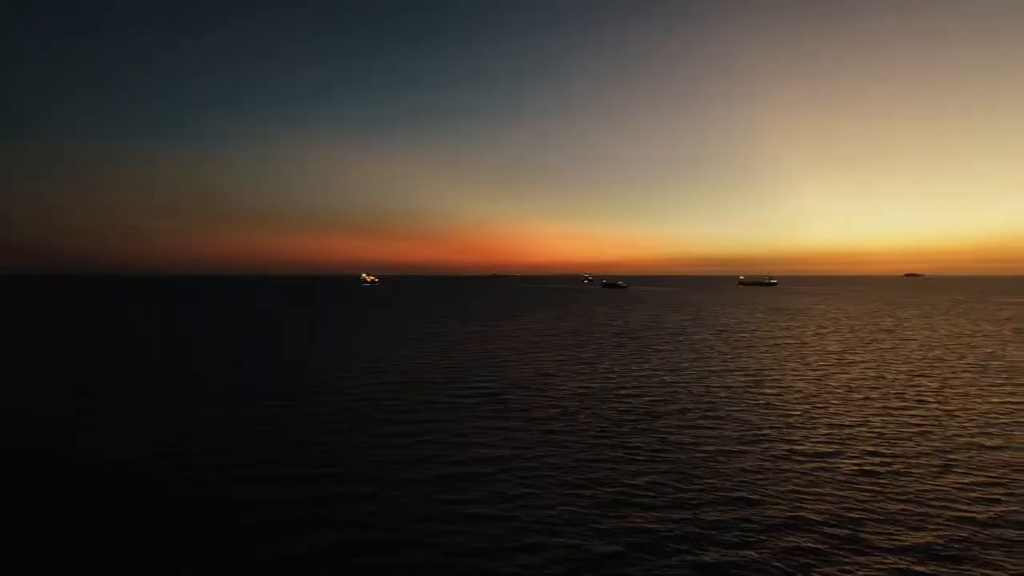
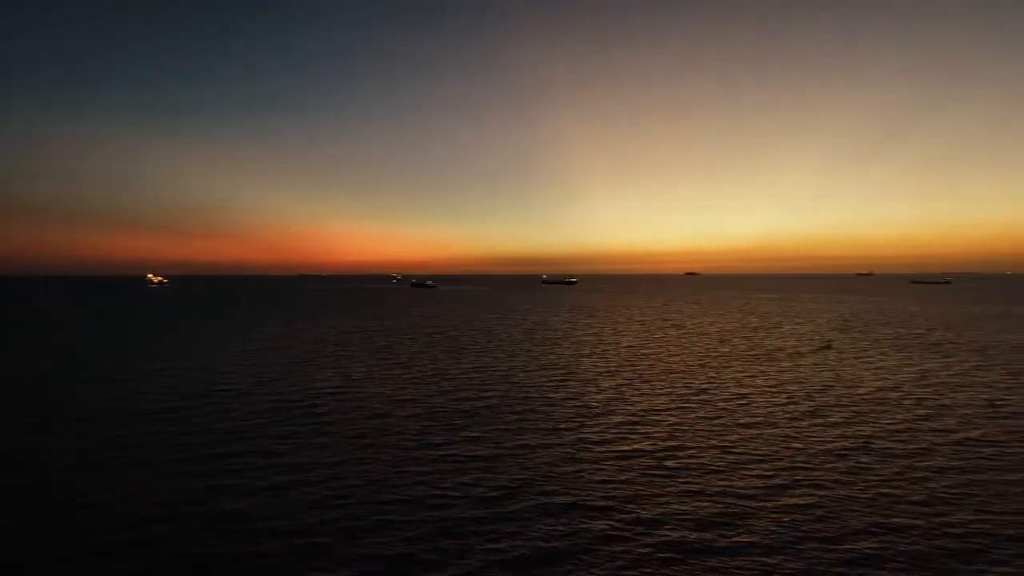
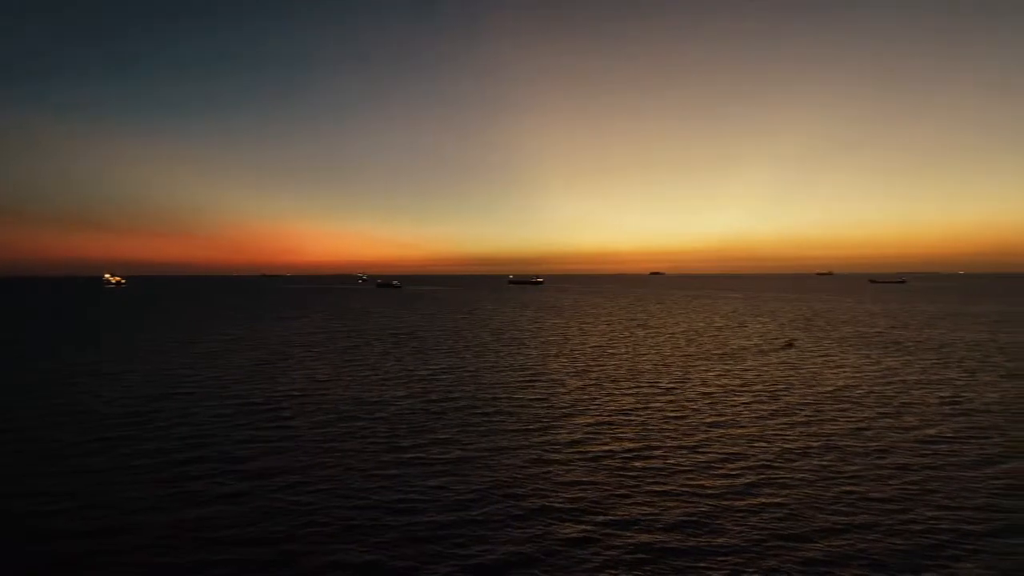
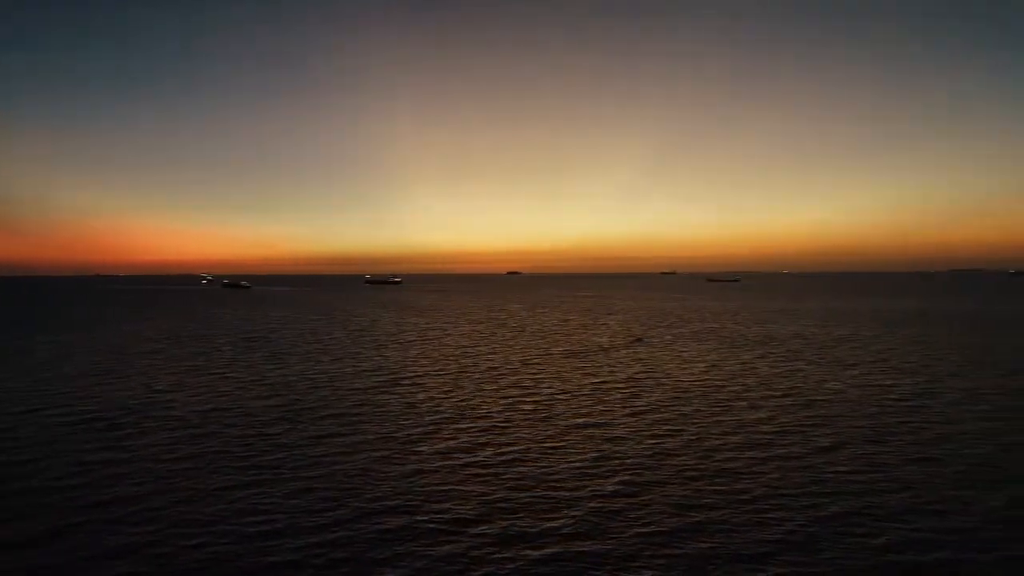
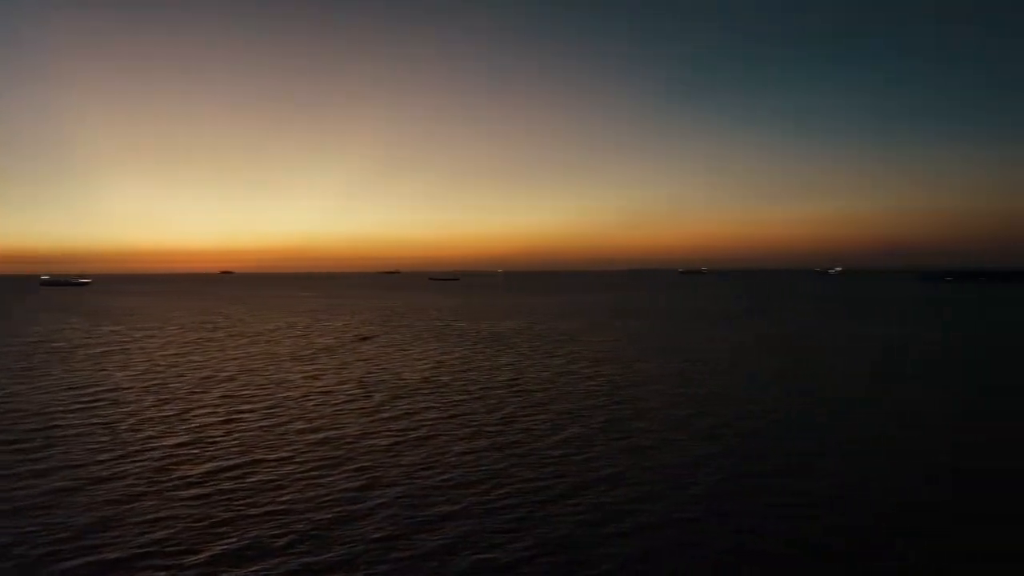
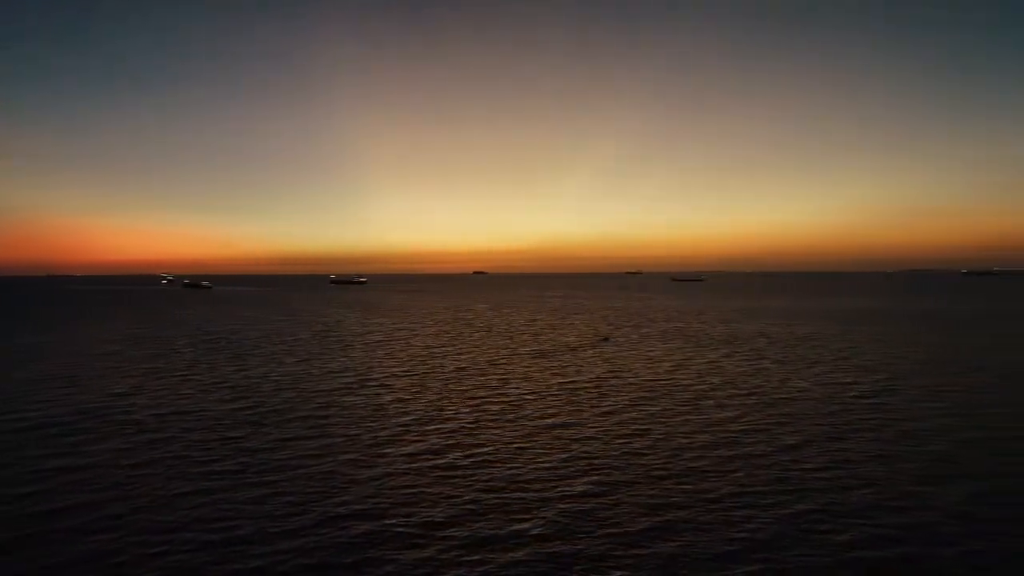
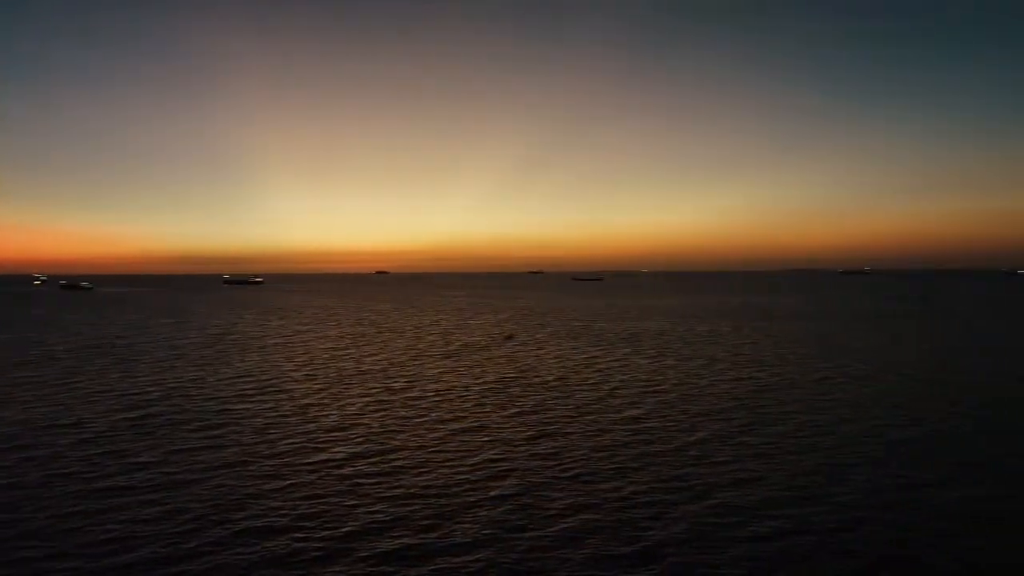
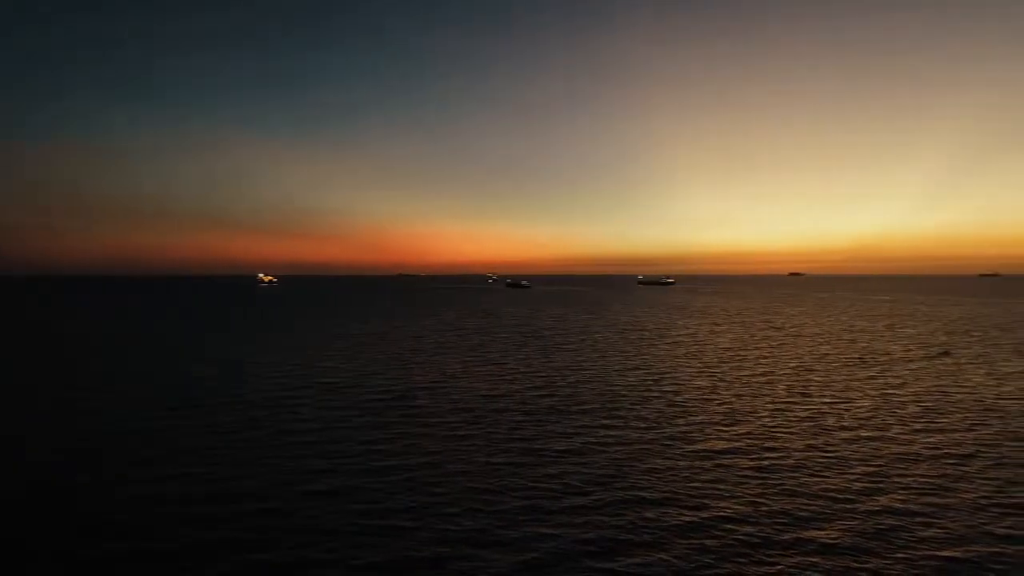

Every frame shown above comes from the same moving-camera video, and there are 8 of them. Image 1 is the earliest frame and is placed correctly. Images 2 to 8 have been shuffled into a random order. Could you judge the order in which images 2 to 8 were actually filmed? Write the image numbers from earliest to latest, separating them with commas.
8, 2, 3, 4, 6, 7, 5
